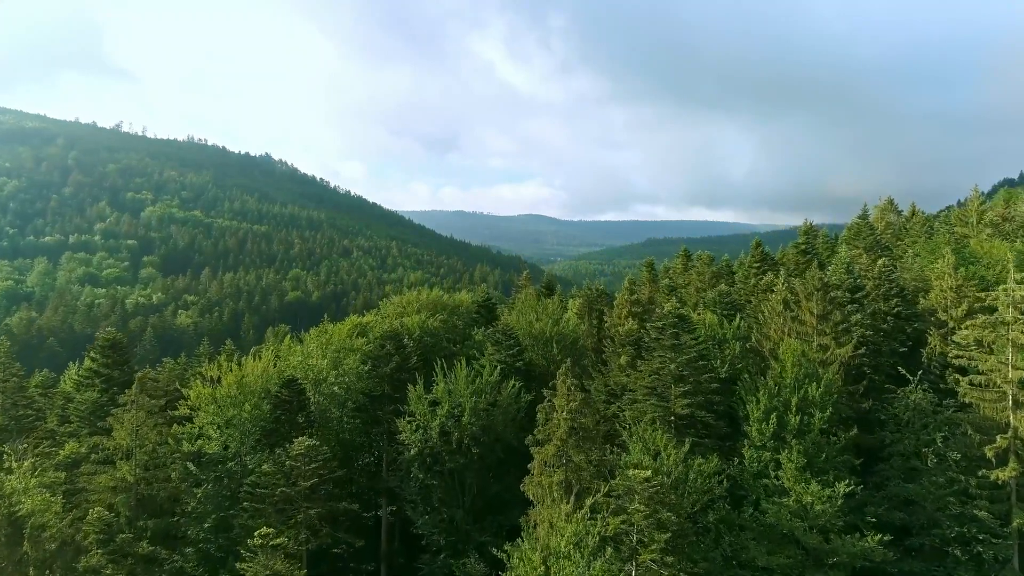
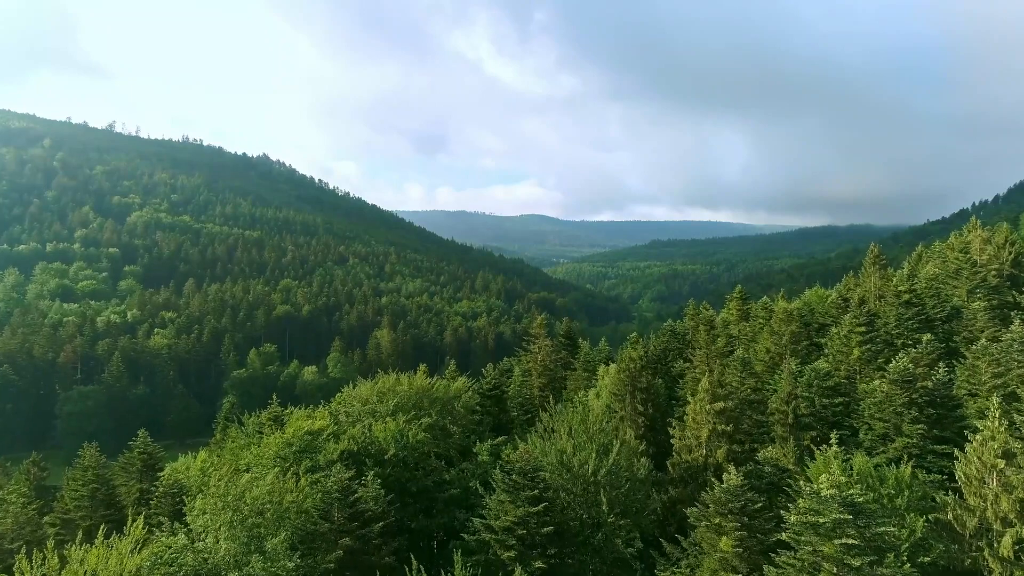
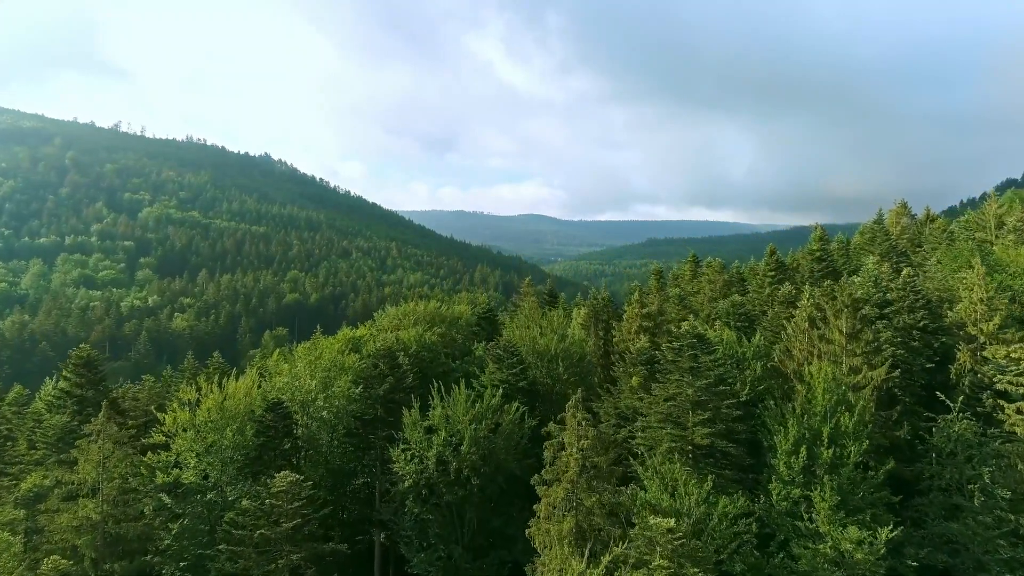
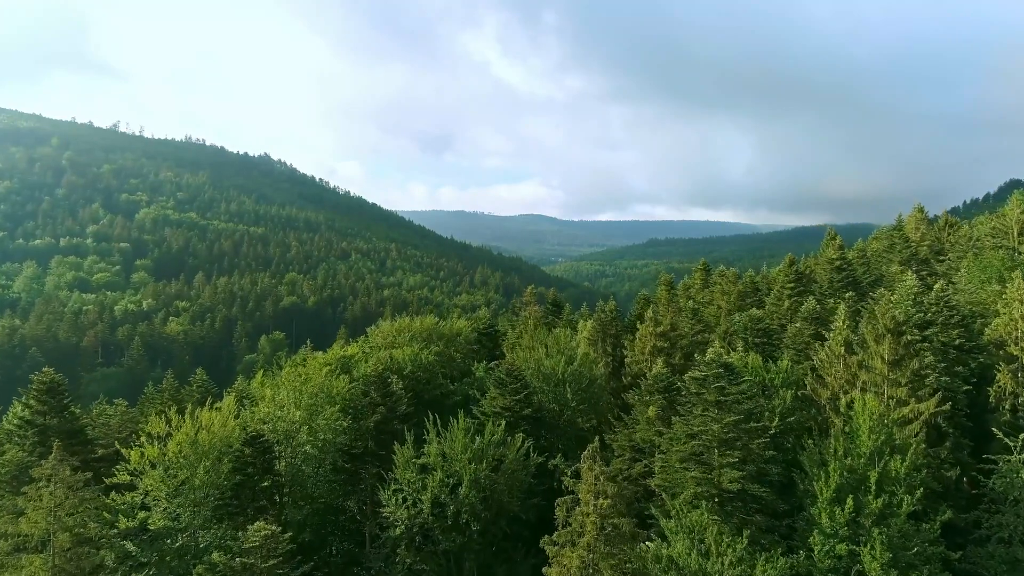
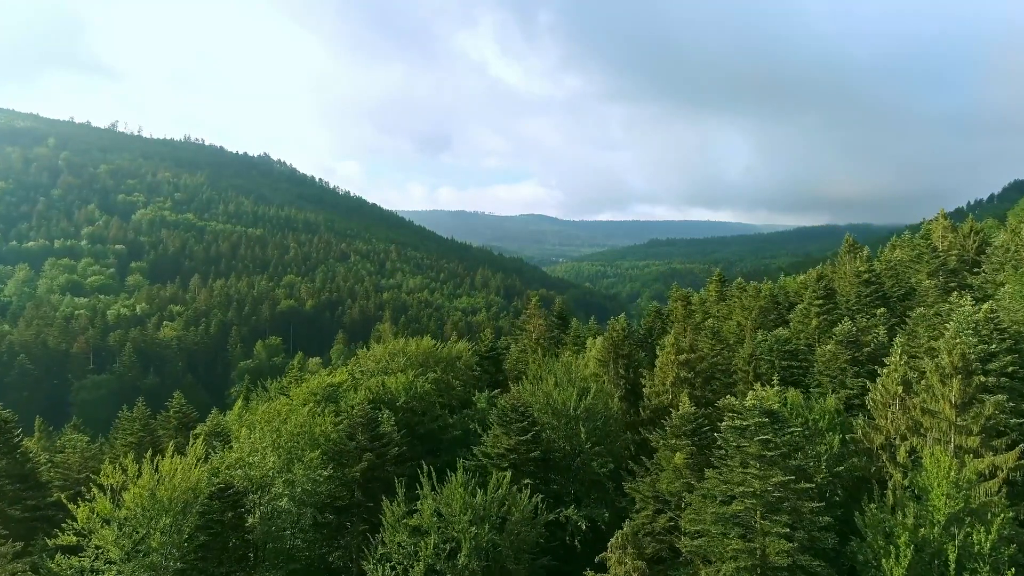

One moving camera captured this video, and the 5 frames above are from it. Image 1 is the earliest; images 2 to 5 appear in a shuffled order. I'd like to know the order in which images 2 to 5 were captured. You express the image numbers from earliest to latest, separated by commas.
3, 4, 5, 2
